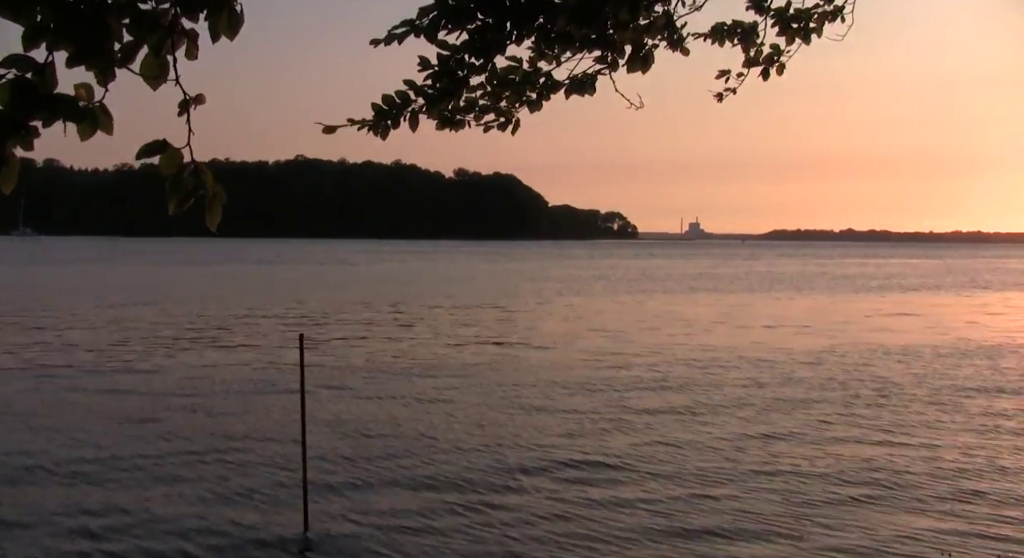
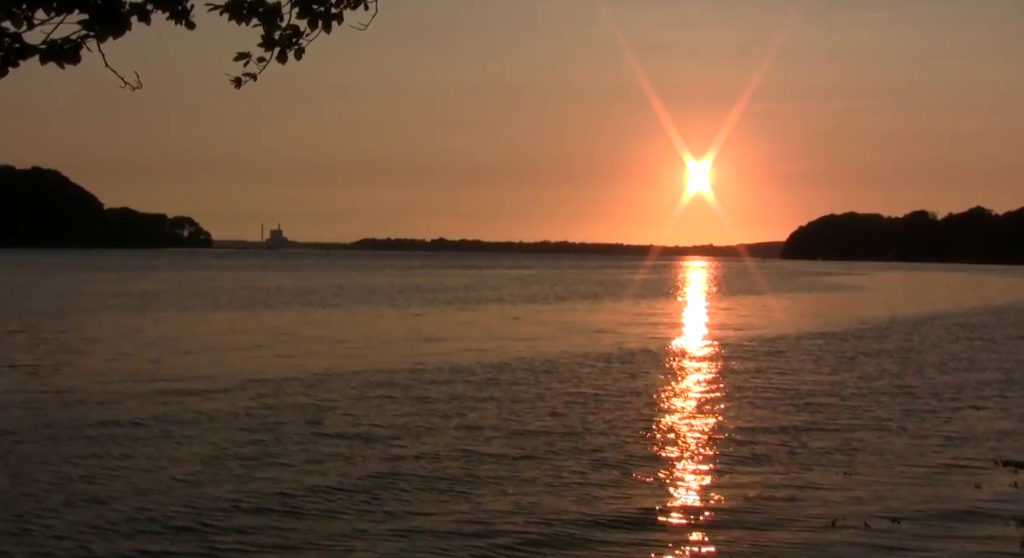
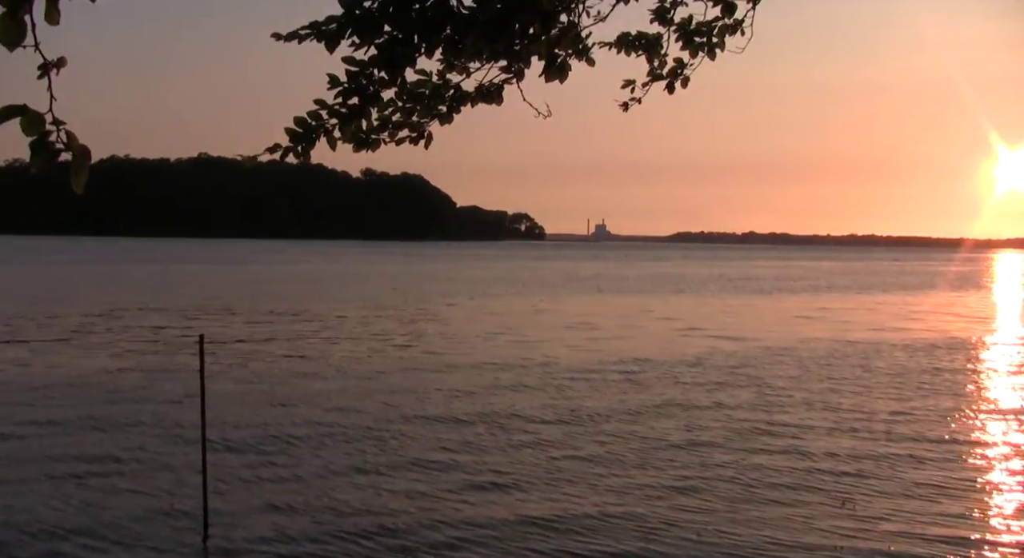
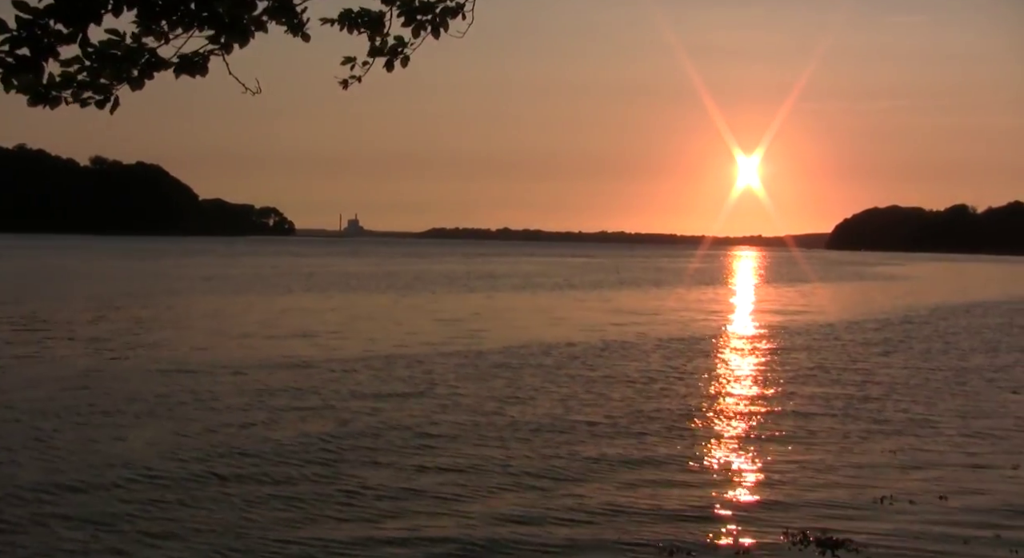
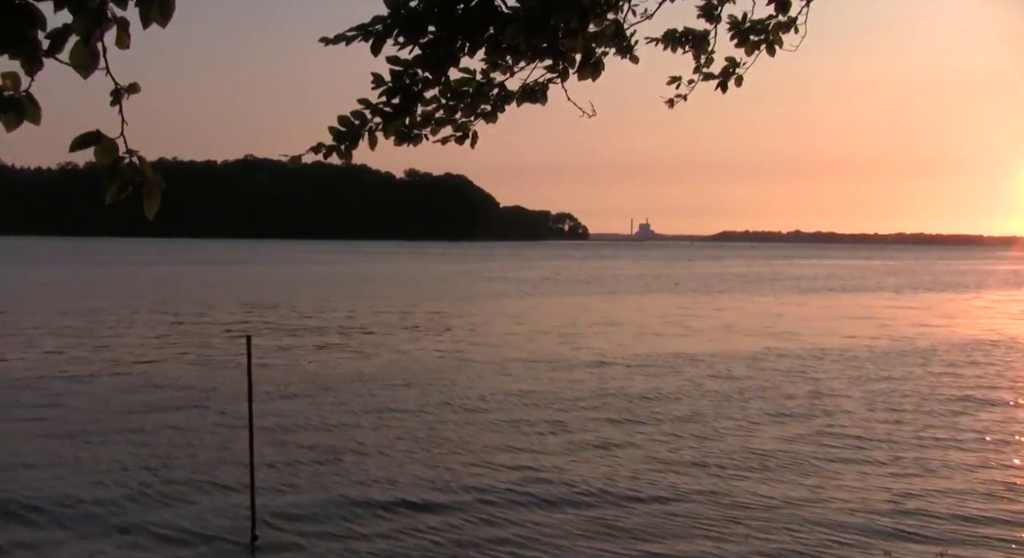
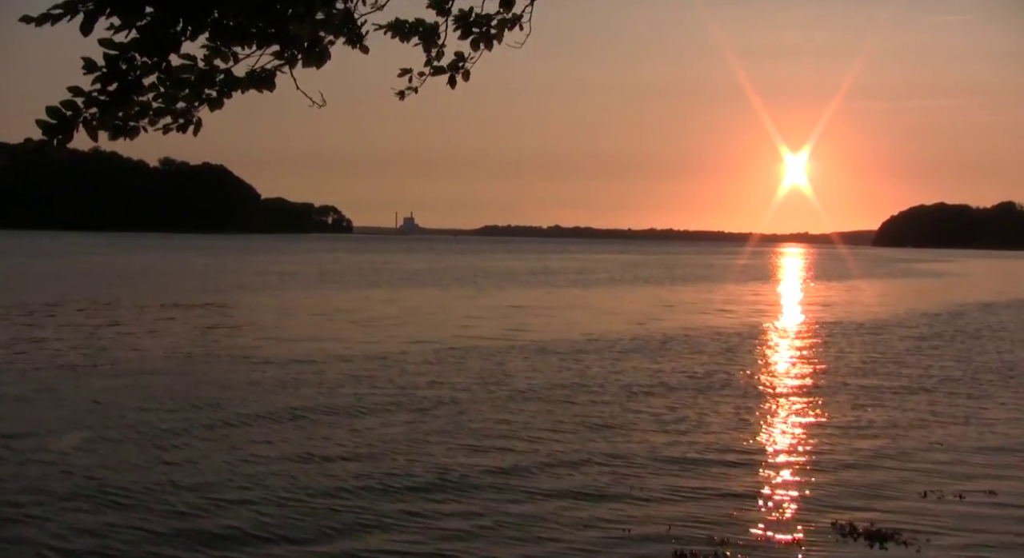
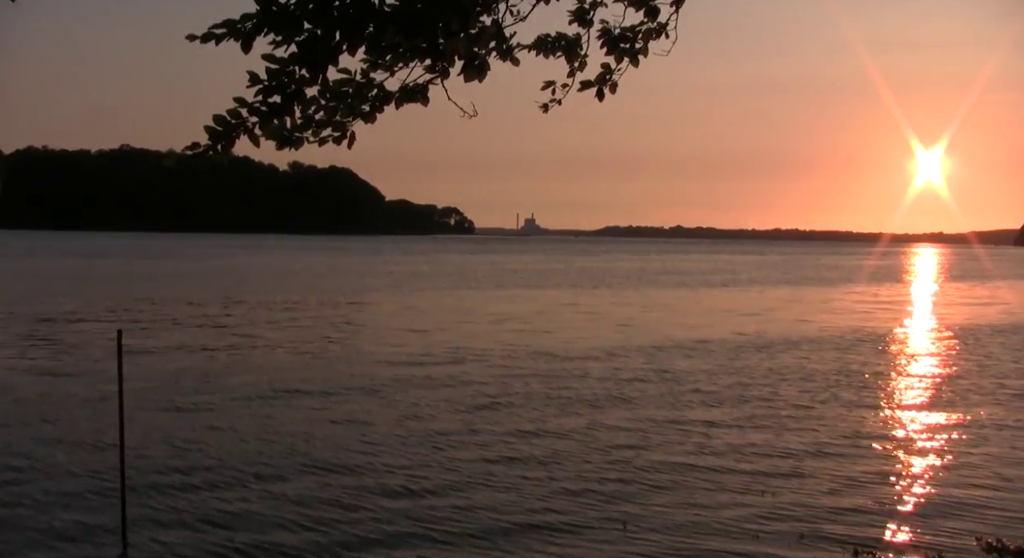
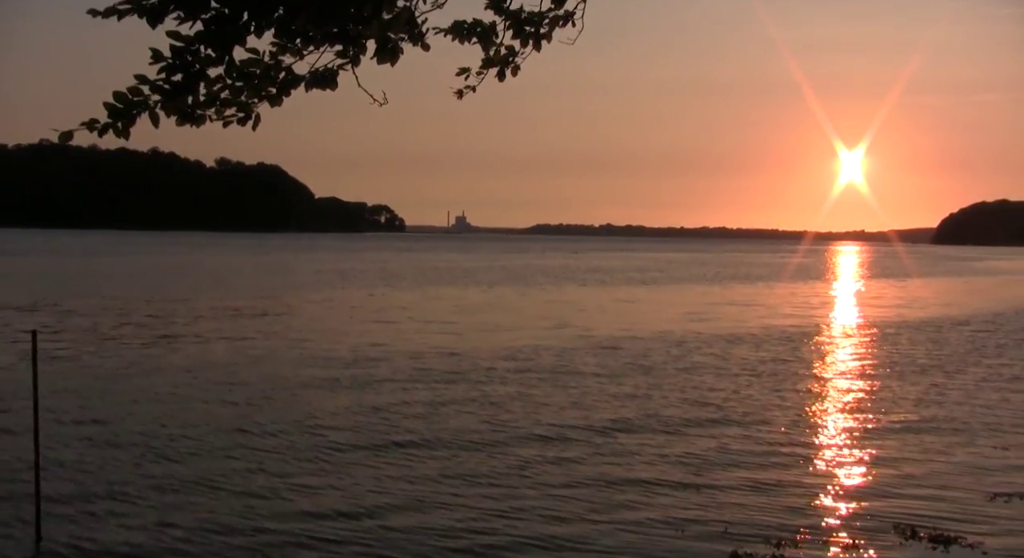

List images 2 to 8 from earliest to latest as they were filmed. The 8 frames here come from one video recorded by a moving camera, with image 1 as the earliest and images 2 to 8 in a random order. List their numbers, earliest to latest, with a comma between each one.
5, 3, 7, 8, 6, 4, 2
